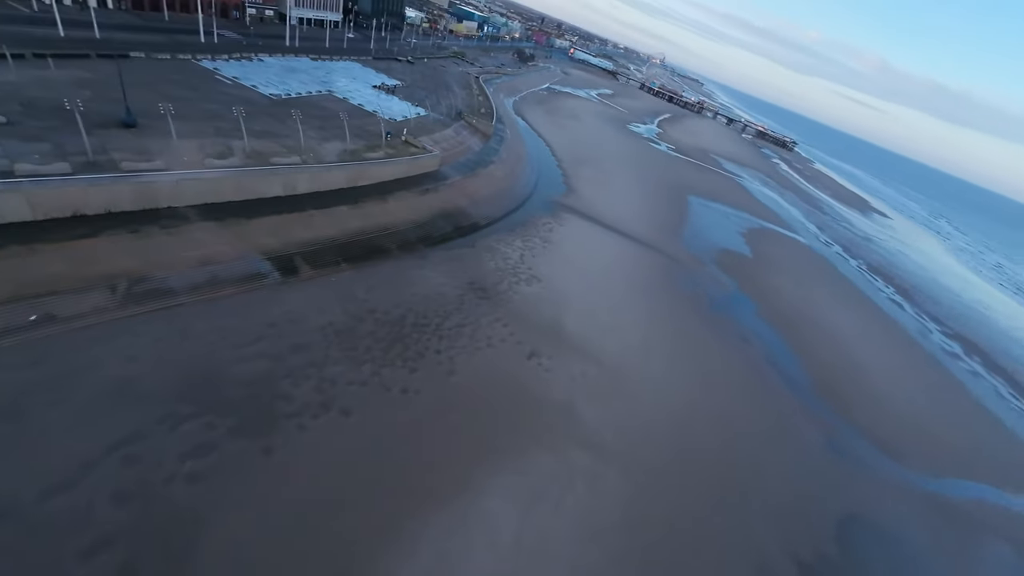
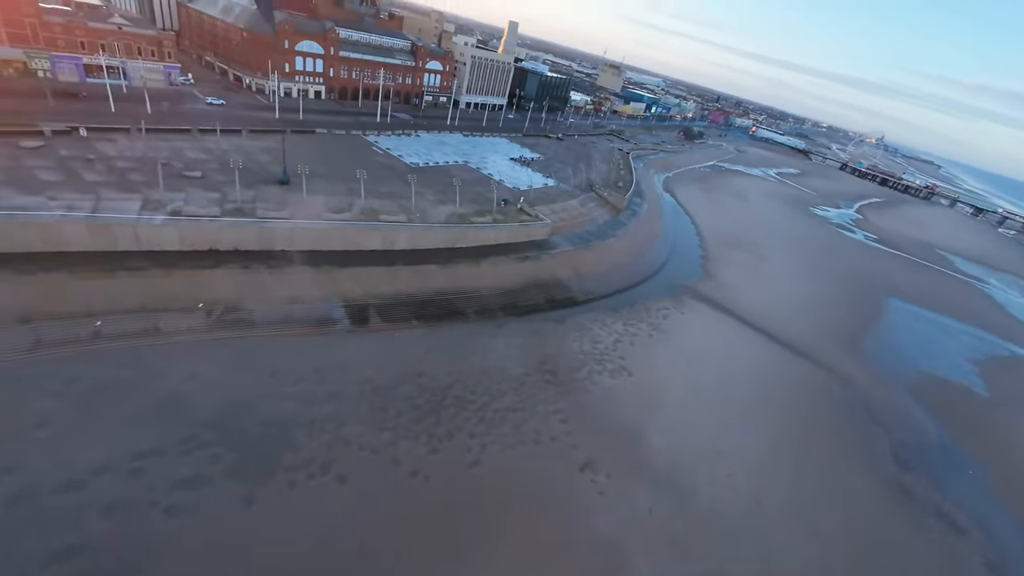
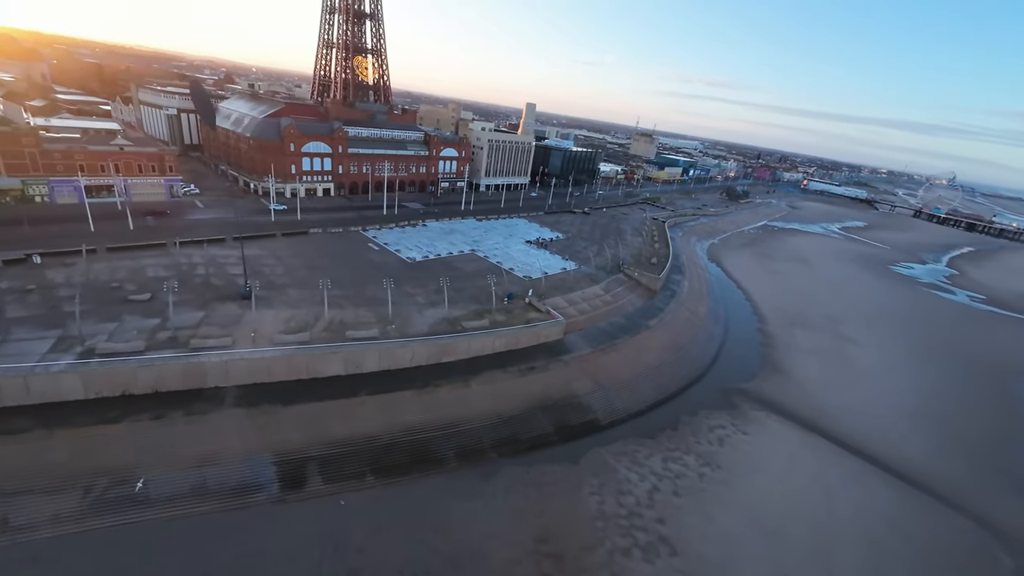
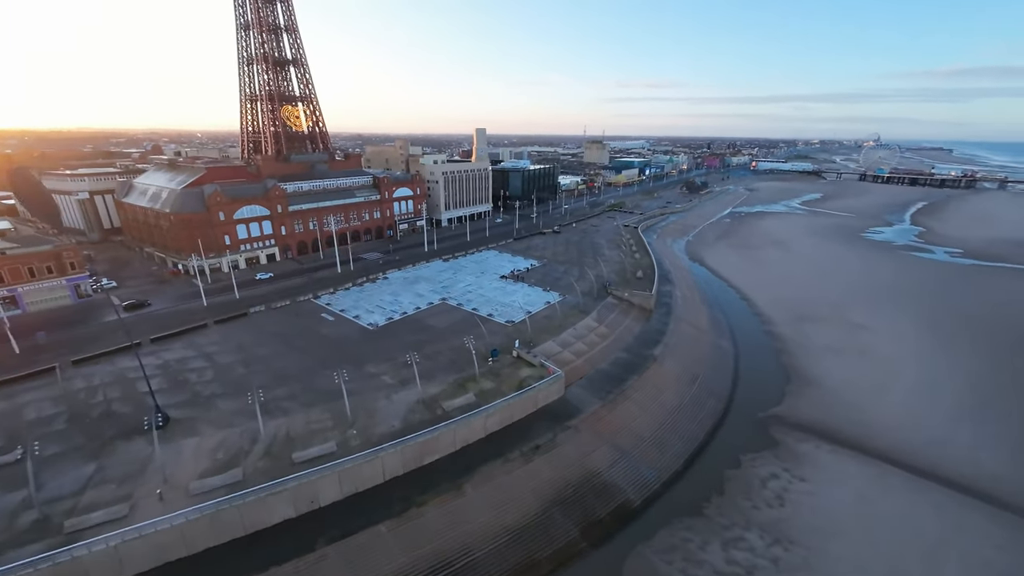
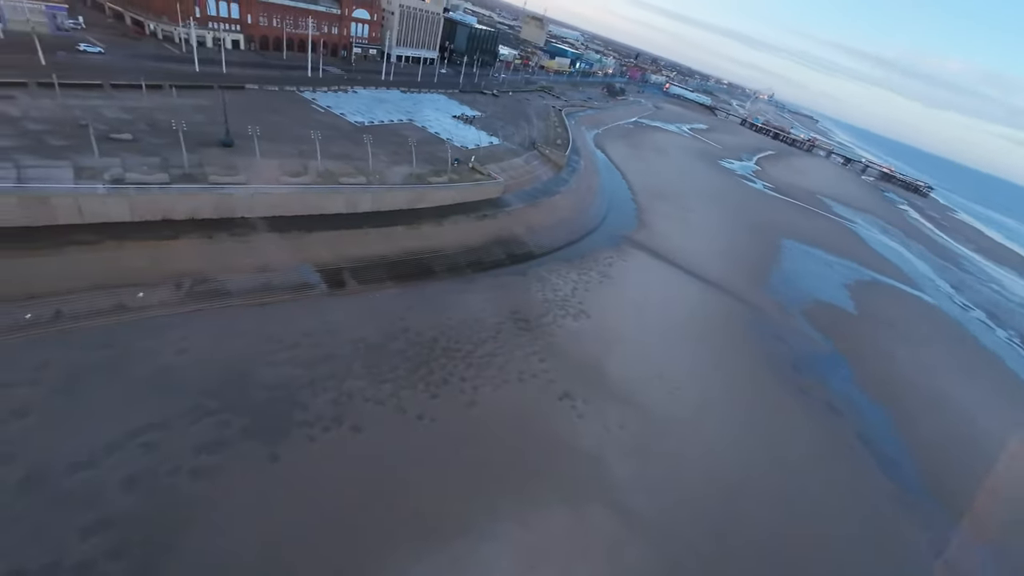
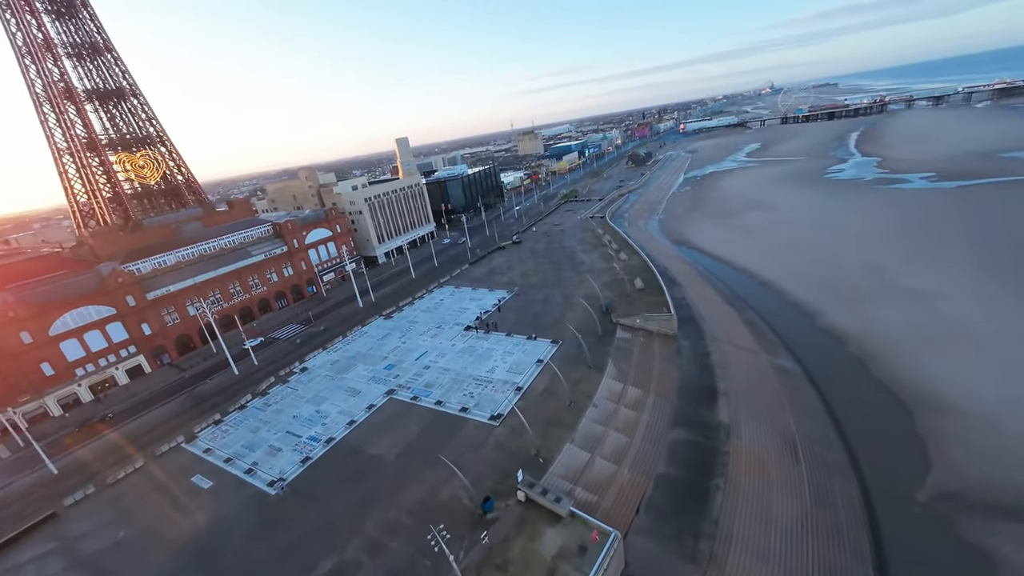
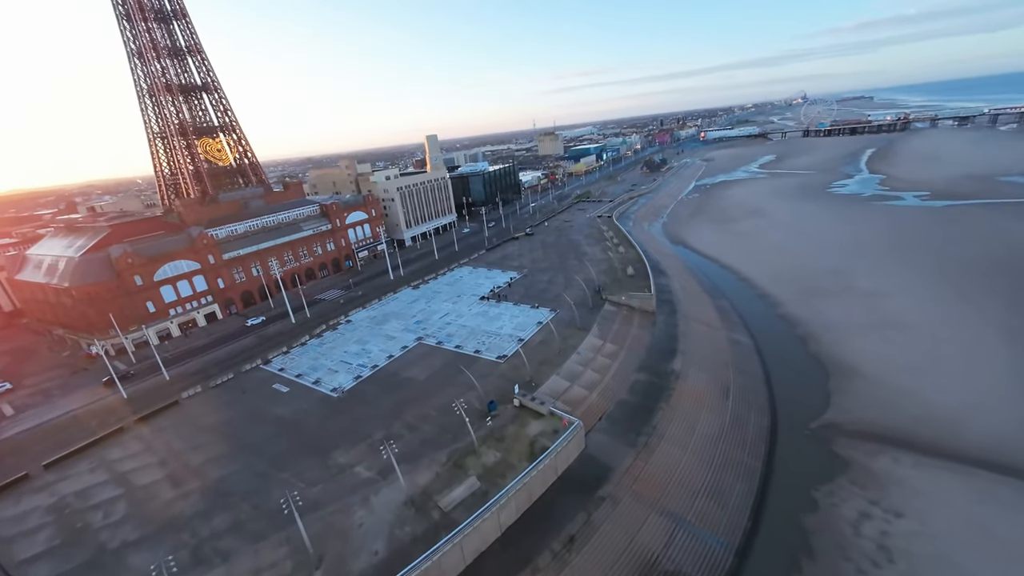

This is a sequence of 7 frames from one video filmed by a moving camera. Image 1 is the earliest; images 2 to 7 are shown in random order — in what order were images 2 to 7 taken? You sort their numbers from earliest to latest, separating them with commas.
5, 2, 3, 4, 7, 6
